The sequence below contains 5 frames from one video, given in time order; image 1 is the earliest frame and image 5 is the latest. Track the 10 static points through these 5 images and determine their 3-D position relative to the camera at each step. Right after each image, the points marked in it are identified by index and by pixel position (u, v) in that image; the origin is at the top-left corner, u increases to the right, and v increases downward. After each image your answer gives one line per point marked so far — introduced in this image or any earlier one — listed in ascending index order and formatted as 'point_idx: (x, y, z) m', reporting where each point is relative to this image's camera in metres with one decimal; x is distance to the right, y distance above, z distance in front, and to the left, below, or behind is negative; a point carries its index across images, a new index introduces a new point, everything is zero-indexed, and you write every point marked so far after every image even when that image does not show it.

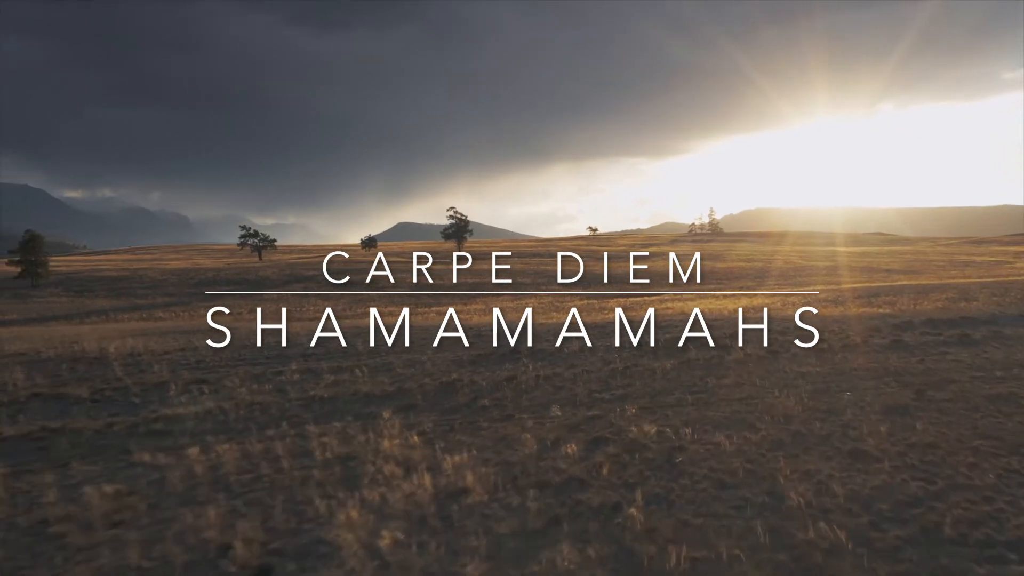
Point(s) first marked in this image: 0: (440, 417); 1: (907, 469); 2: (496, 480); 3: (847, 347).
0: (-0.9, -1.7, +11.6) m
1: (+3.2, -1.5, +7.4) m
2: (-0.1, -1.7, +7.8) m
3: (+5.8, -1.0, +15.8) m
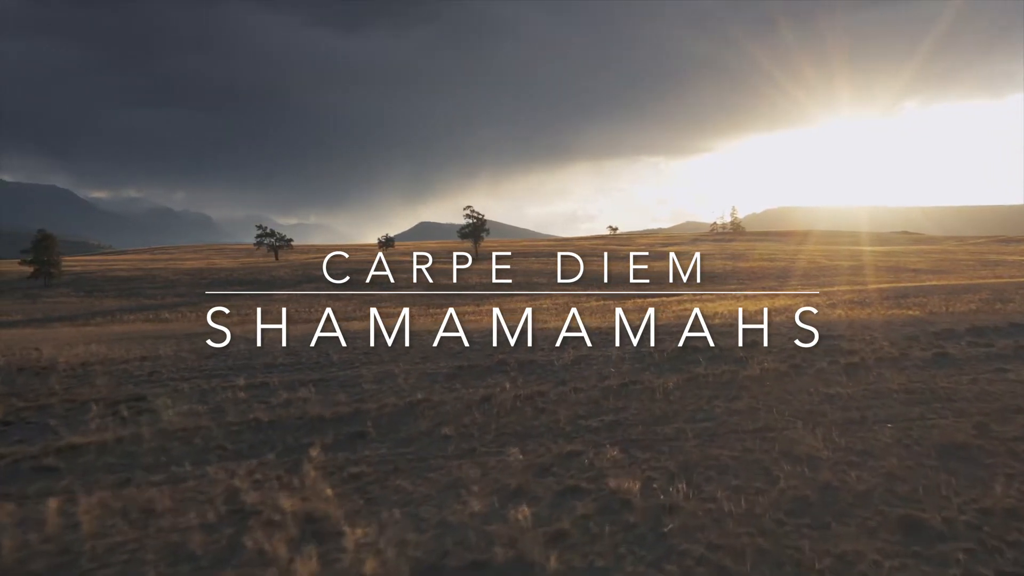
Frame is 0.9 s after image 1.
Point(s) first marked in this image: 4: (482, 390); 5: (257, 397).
0: (-1.3, -1.7, +9.5) m
1: (+2.7, -1.6, +5.2) m
2: (-0.6, -1.7, +5.7) m
3: (+5.6, -1.1, +13.6) m
4: (-0.4, -1.5, +13.0) m
5: (-3.7, -1.6, +13.2) m
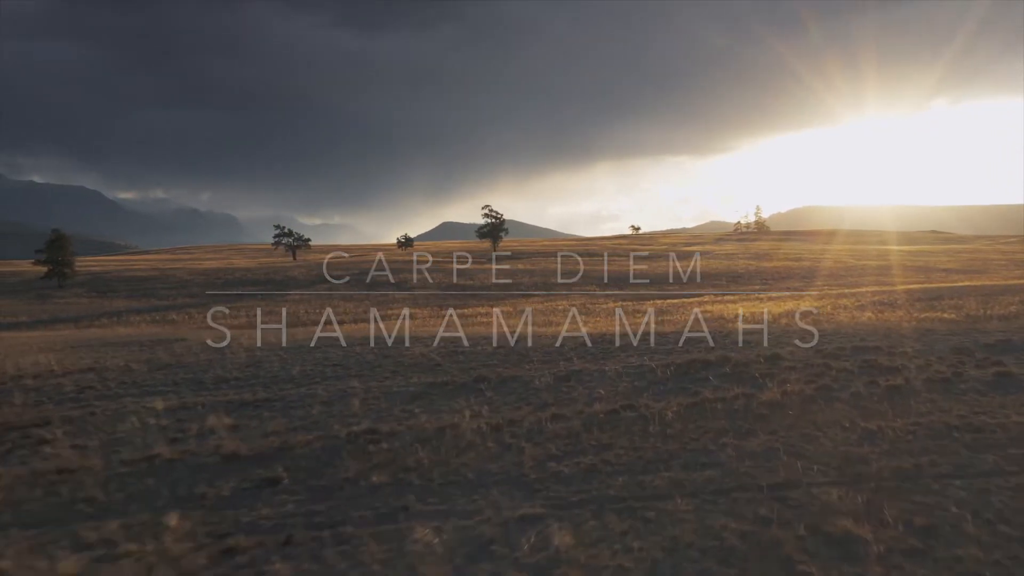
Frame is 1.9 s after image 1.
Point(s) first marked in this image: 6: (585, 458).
0: (-1.8, -1.8, +7.3) m
1: (+2.2, -1.6, +2.9) m
2: (-1.2, -1.8, +3.4) m
3: (+5.2, -1.2, +11.1) m
4: (-0.8, -1.5, +10.7) m
5: (-4.1, -1.7, +11.1) m
6: (+0.7, -1.6, +8.6) m
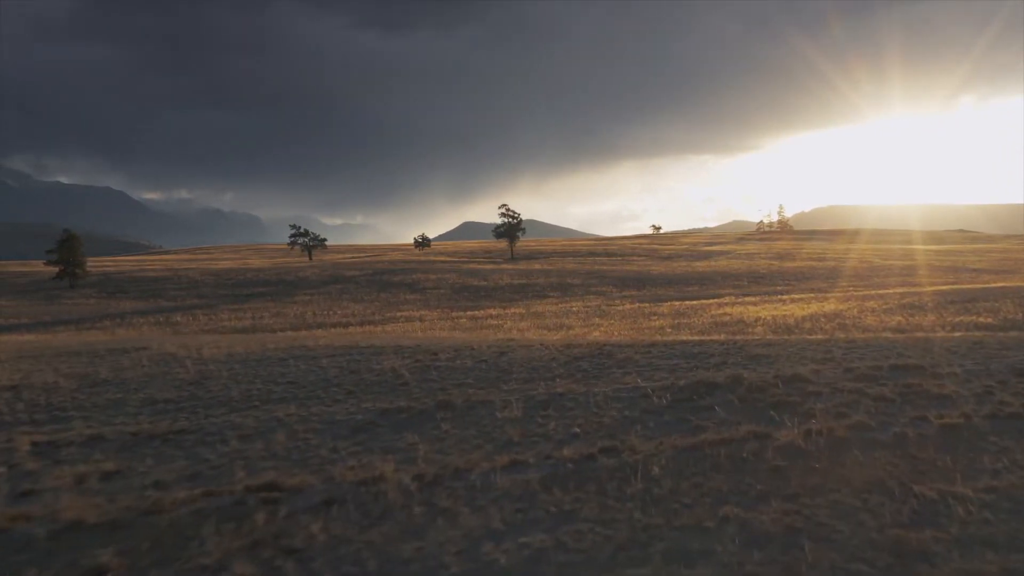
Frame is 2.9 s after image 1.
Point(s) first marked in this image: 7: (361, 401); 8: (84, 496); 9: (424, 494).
0: (-2.4, -1.9, +5.0) m
1: (+1.5, -1.7, +0.6) m
2: (-1.8, -1.9, +1.2) m
3: (+4.7, -1.3, +8.7) m
4: (-1.3, -1.6, +8.4) m
5: (-4.6, -1.8, +8.9) m
6: (+0.1, -1.7, +6.3) m
7: (-2.1, -1.6, +12.8) m
8: (-3.7, -1.8, +7.8) m
9: (-0.7, -1.7, +7.4) m
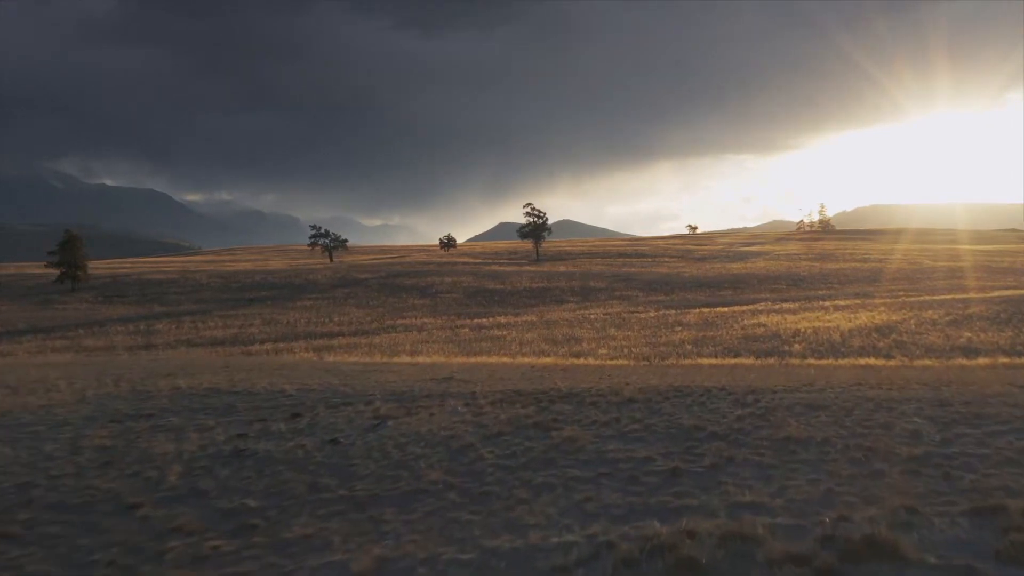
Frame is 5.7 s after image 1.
0: (-4.3, -2.3, -1.5) m
1: (-0.6, -2.1, -6.1) m
2: (-3.9, -2.3, -5.4) m
3: (+2.9, -1.6, +1.9) m
4: (-3.1, -2.0, +1.9) m
5: (-6.3, -2.1, +2.4) m
6: (-1.7, -2.1, -0.3) m
7: (-3.7, -2.0, +6.3) m
8: (-5.5, -2.2, +1.3) m
9: (-2.6, -2.0, +0.8) m
